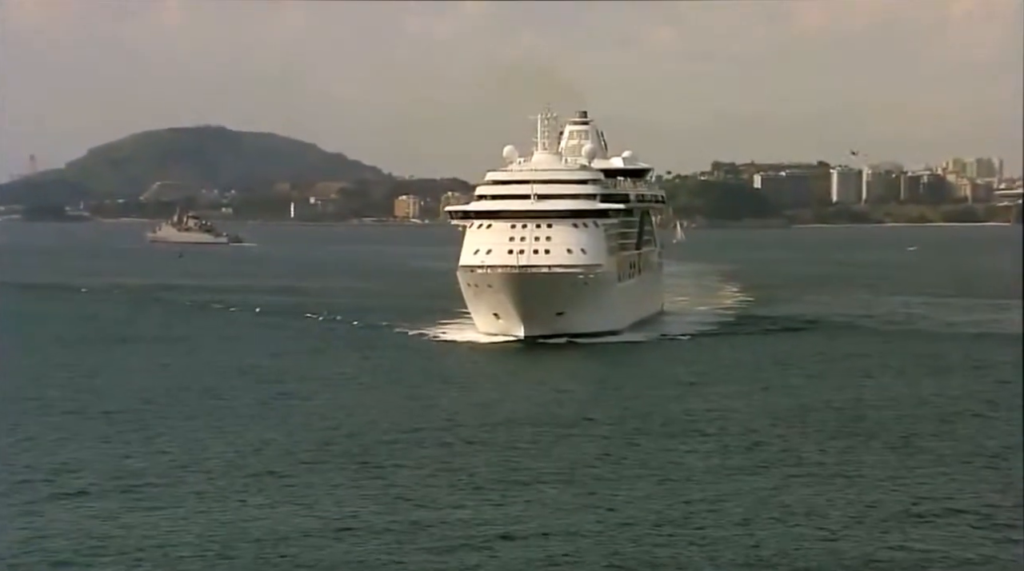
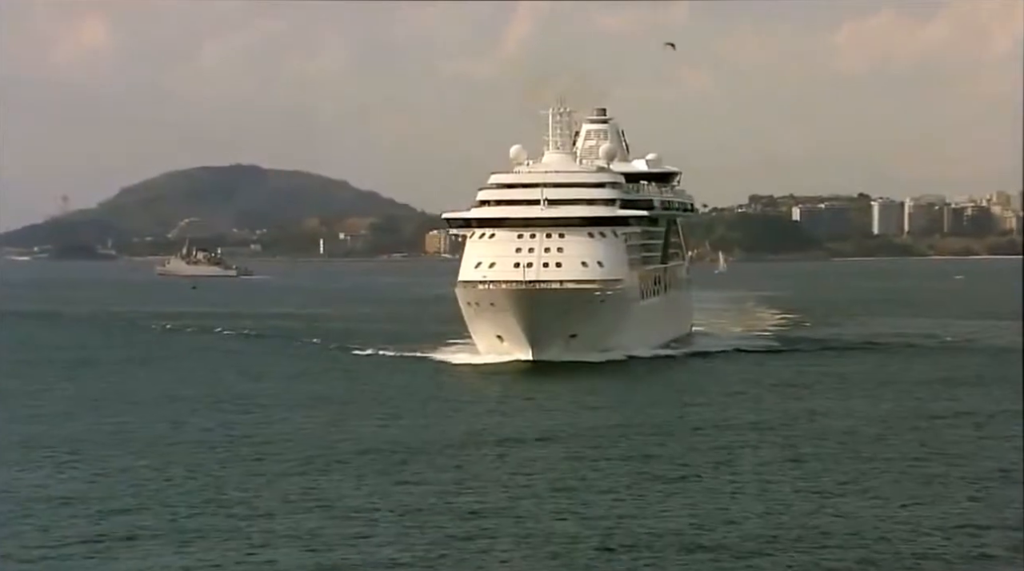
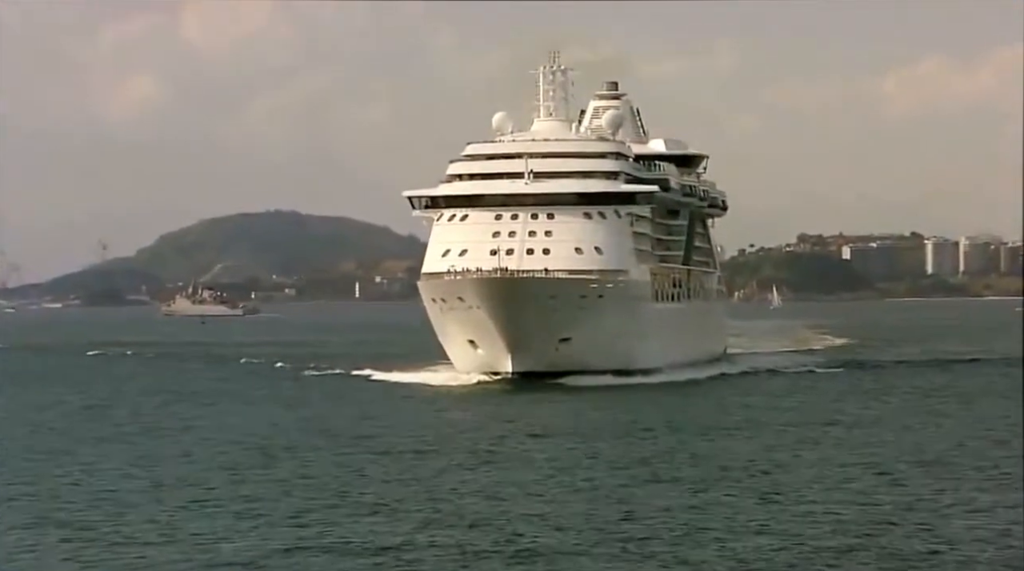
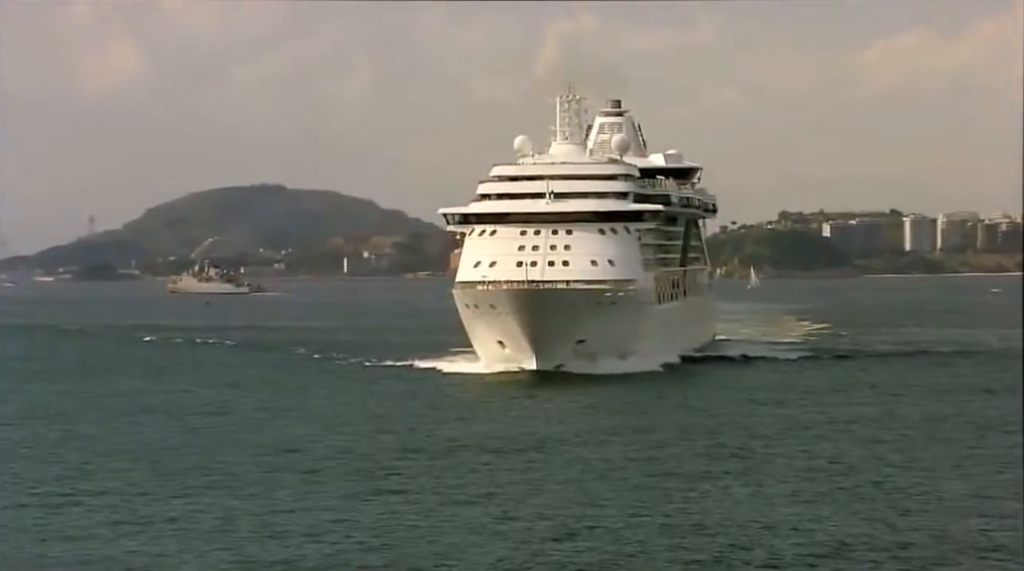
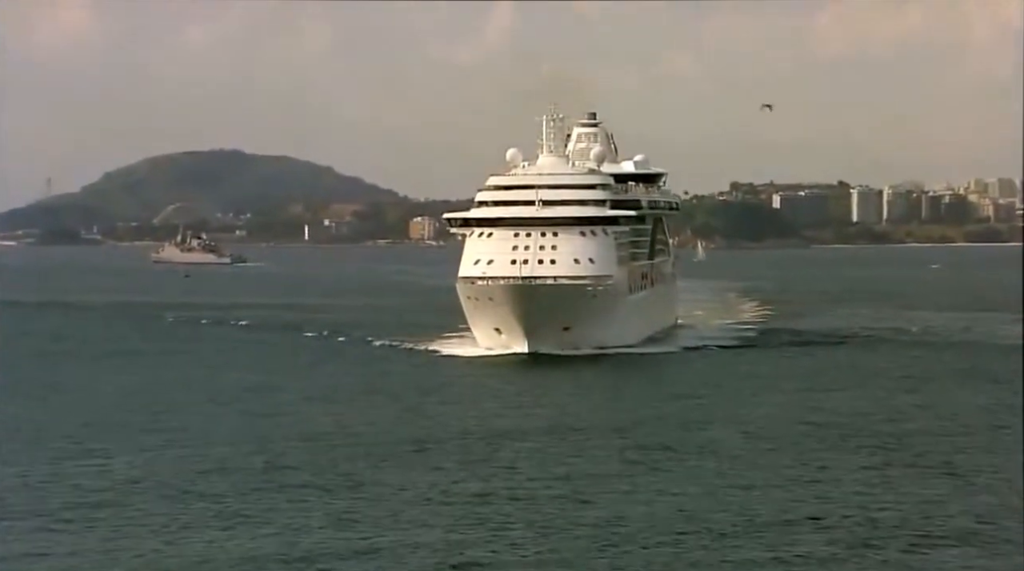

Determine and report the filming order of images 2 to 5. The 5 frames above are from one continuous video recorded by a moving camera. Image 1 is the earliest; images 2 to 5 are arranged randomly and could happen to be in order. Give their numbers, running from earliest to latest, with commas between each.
5, 2, 4, 3
